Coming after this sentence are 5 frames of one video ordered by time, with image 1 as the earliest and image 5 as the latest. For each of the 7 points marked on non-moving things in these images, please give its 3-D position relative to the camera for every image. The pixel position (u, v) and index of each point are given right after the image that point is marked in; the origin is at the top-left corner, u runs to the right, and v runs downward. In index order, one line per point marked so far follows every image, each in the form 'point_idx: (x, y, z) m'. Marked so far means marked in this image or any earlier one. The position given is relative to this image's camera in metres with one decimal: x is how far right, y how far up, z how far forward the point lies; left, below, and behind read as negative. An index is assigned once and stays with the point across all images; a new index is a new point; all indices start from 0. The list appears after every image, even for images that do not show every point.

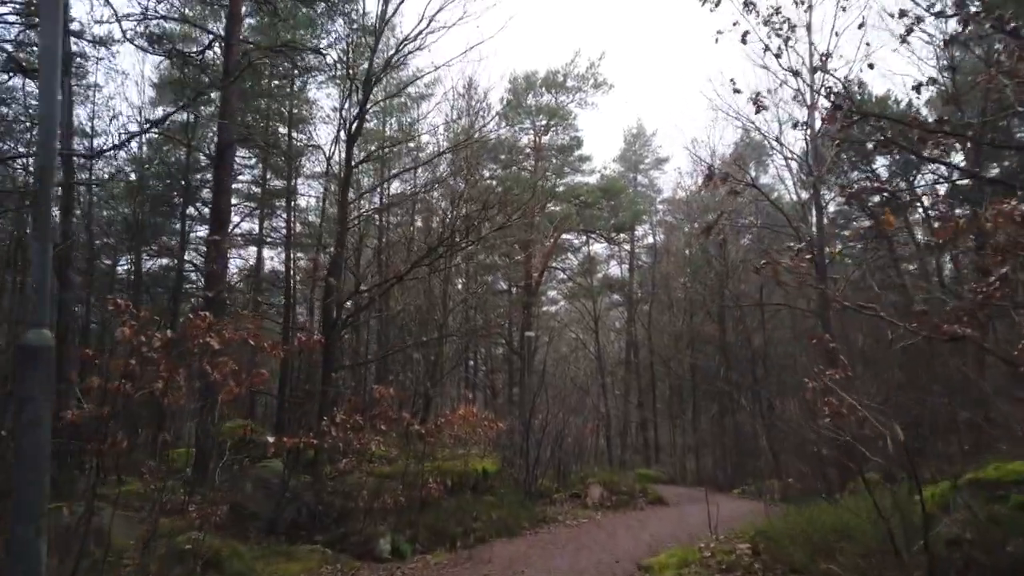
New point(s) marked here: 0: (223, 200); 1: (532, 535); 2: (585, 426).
0: (-3.5, +1.1, +9.1) m
1: (+0.3, -2.9, +8.9) m
2: (+1.4, -2.7, +14.7) m
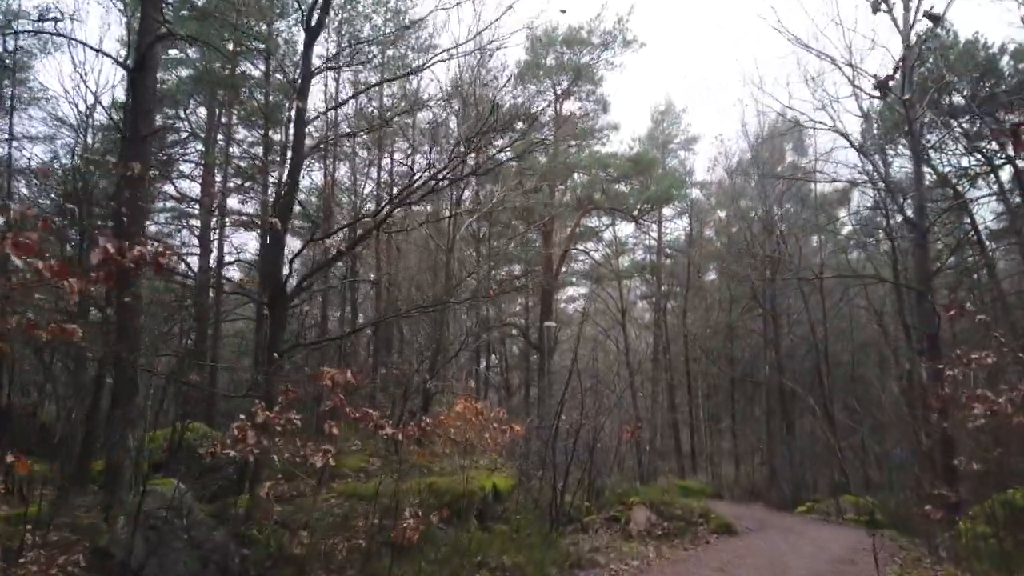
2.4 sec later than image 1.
0: (-3.3, +1.5, +6.8) m
1: (+0.4, -2.5, +6.5) m
2: (+1.7, -2.3, +12.3) m
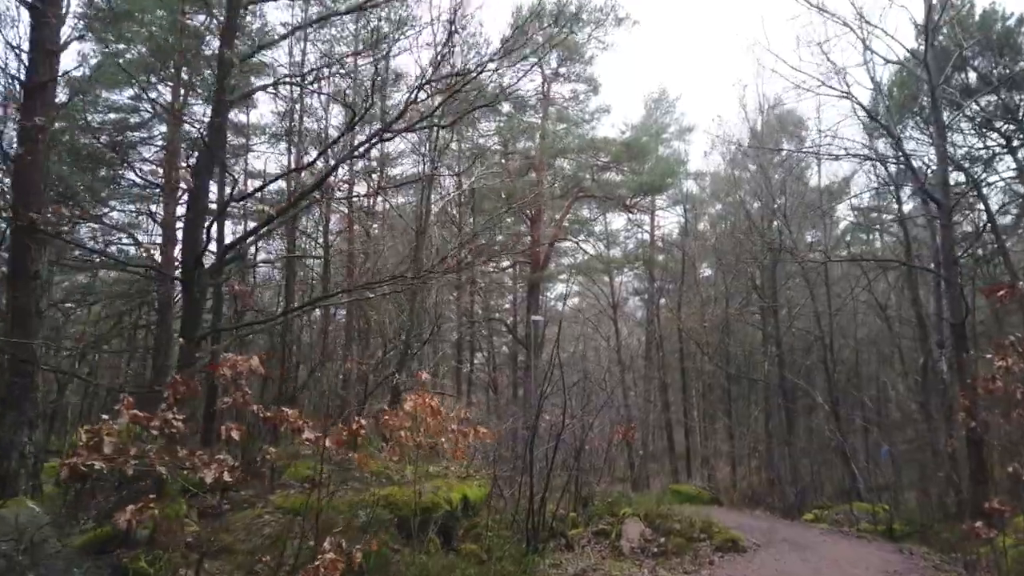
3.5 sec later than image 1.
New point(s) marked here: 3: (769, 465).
0: (-3.5, +1.6, +5.8) m
1: (+0.2, -2.4, +5.5) m
2: (+1.5, -2.1, +11.3) m
3: (+5.3, -3.7, +15.7) m
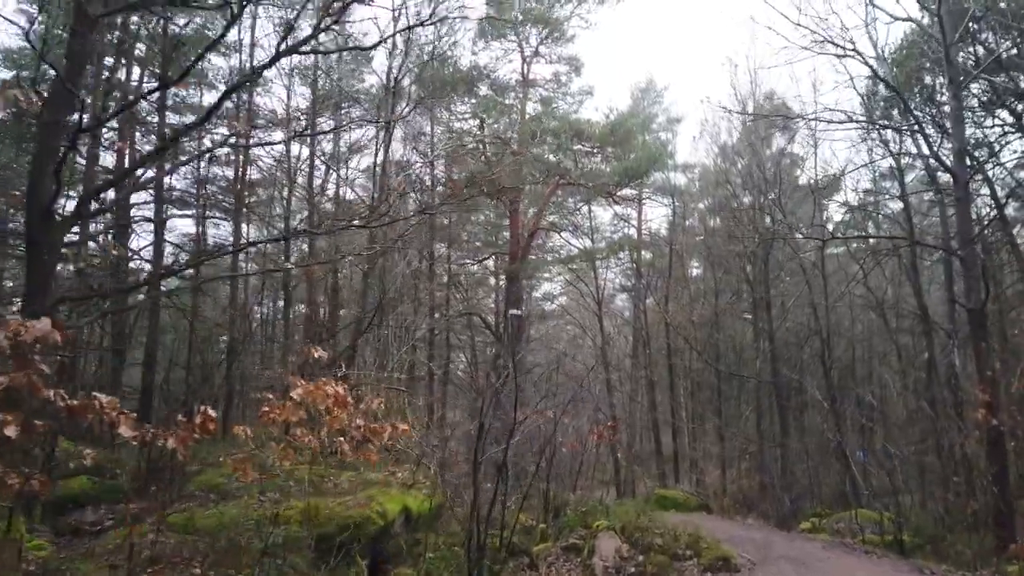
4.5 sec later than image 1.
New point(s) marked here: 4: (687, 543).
0: (-3.9, +1.9, +4.7) m
1: (-0.1, -2.2, +4.5) m
2: (+1.0, -1.9, +10.3) m
3: (+4.8, -3.5, +14.7) m
4: (+1.7, -2.5, +7.5) m
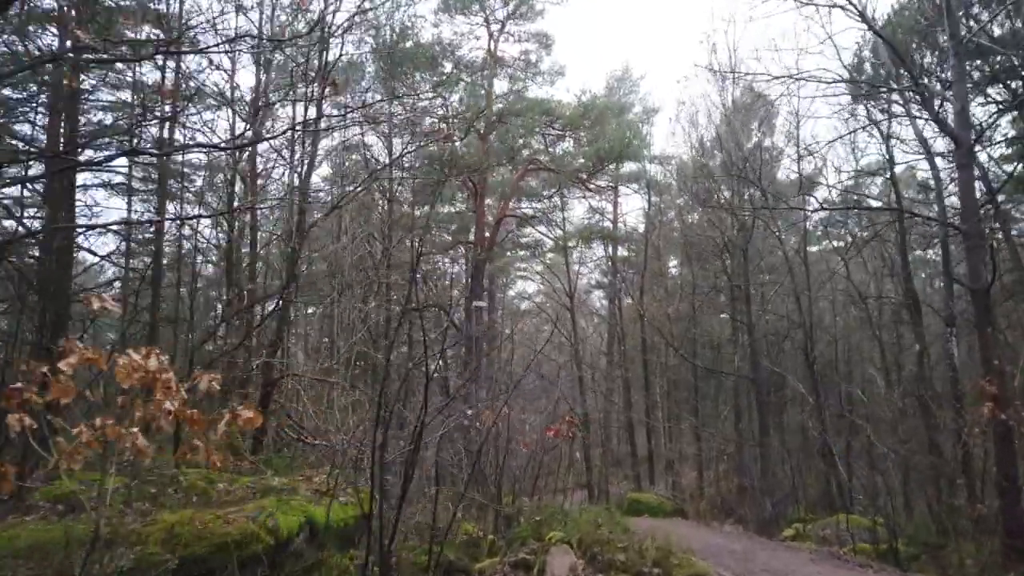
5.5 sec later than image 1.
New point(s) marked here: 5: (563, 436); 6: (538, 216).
0: (-4.3, +2.1, +3.7) m
1: (-0.5, -2.0, +3.5) m
2: (+0.5, -1.8, +9.3) m
3: (+4.2, -3.3, +13.9) m
4: (+1.2, -2.3, +6.6) m
5: (+0.6, -1.8, +9.5) m
6: (+0.6, +1.8, +18.2) m
